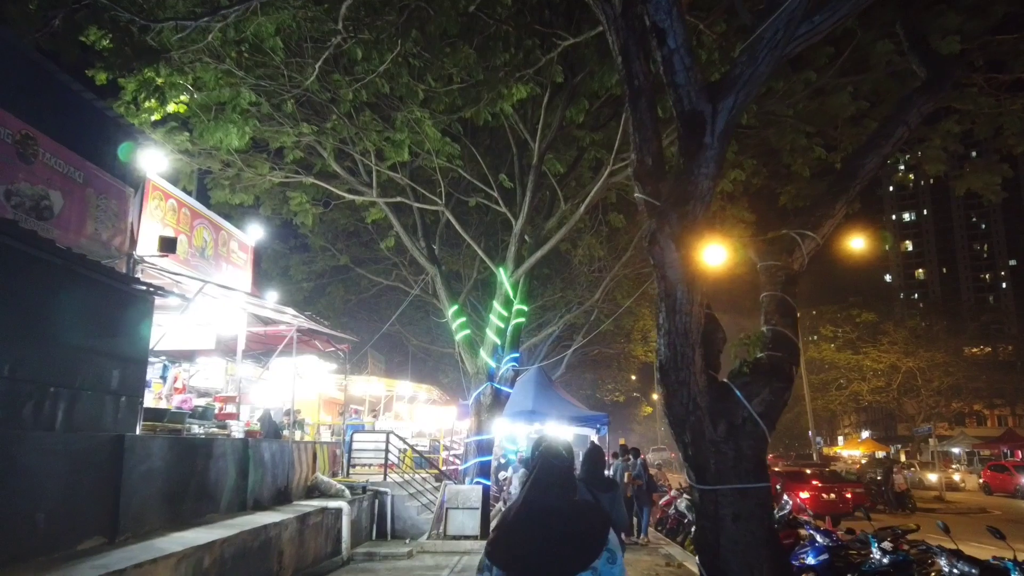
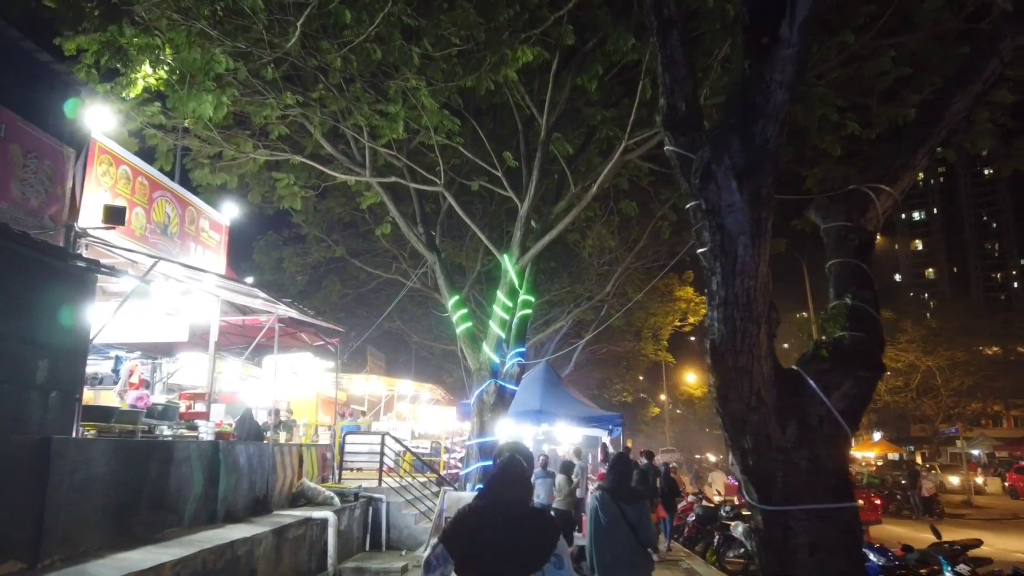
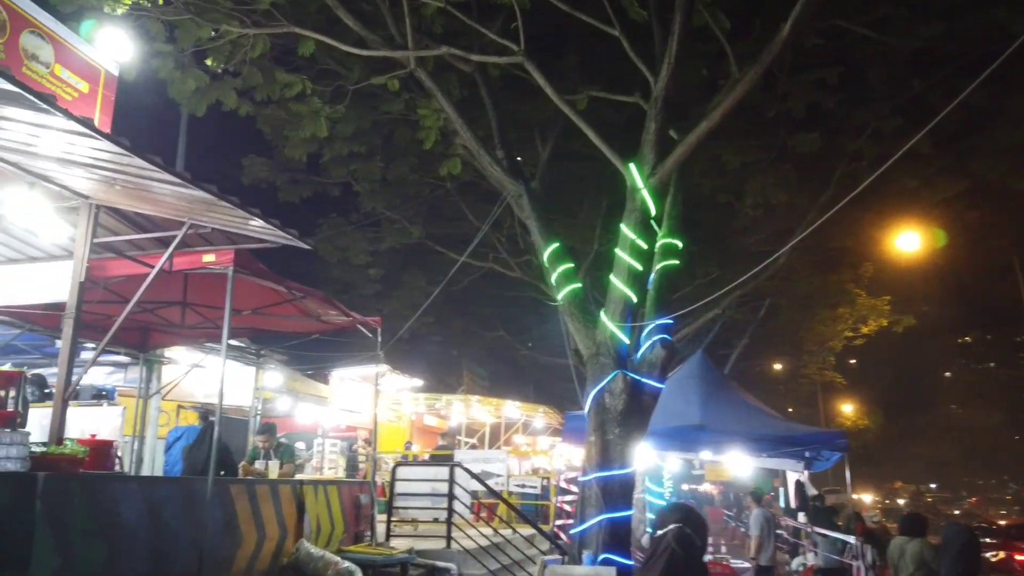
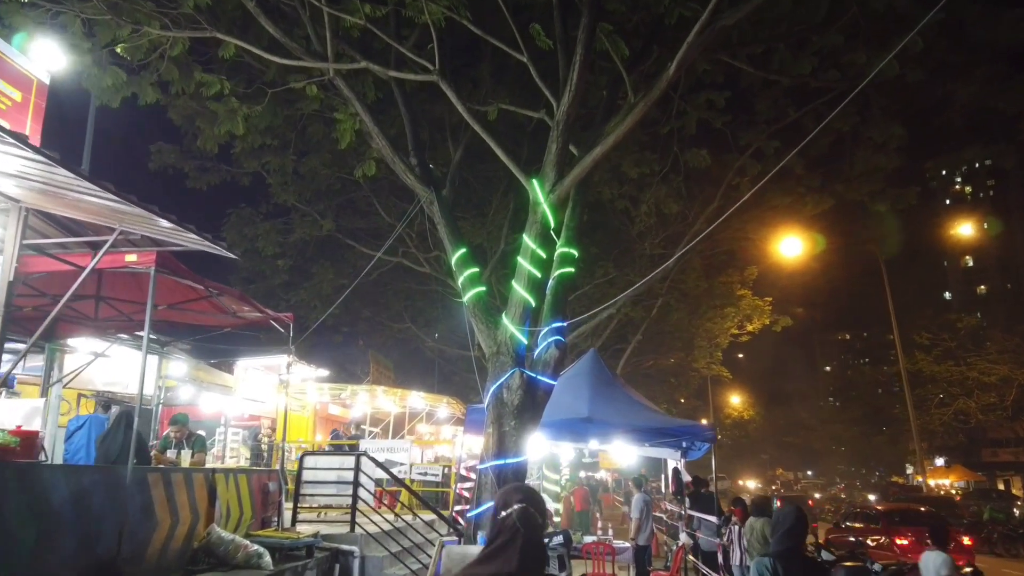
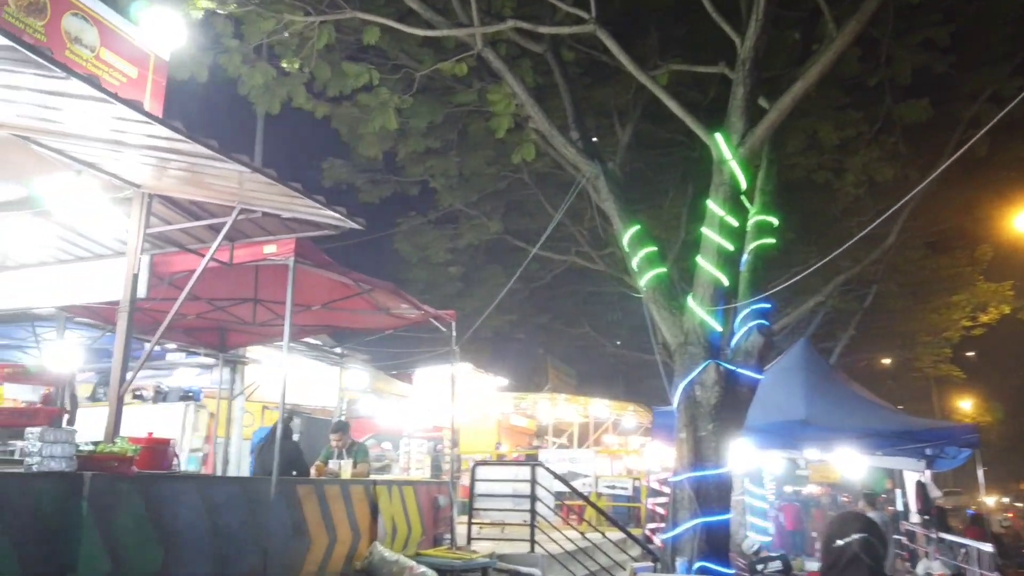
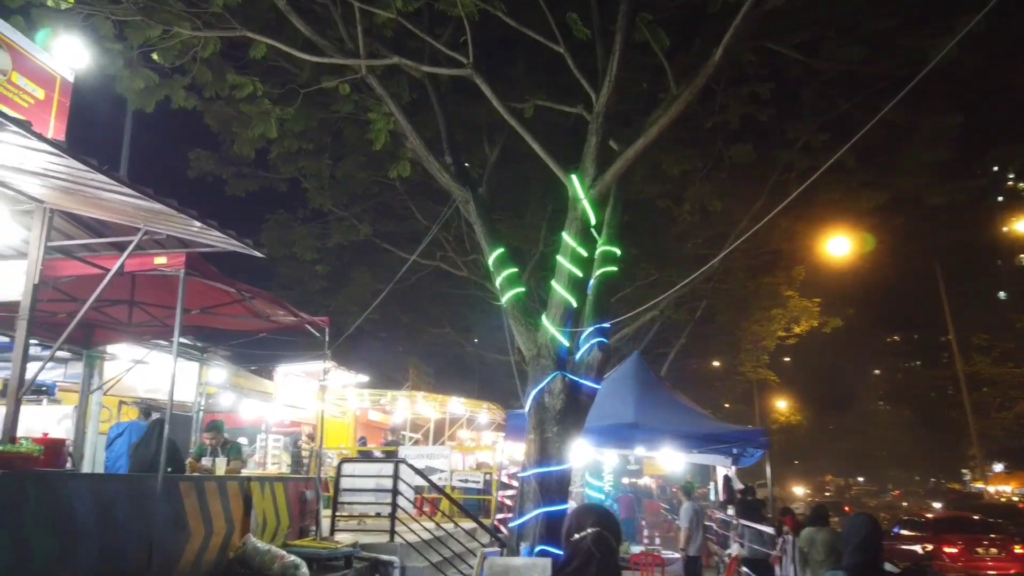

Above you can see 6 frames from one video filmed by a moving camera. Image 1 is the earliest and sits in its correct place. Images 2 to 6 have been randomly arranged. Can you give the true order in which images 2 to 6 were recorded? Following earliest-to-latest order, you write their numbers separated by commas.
2, 4, 6, 3, 5
